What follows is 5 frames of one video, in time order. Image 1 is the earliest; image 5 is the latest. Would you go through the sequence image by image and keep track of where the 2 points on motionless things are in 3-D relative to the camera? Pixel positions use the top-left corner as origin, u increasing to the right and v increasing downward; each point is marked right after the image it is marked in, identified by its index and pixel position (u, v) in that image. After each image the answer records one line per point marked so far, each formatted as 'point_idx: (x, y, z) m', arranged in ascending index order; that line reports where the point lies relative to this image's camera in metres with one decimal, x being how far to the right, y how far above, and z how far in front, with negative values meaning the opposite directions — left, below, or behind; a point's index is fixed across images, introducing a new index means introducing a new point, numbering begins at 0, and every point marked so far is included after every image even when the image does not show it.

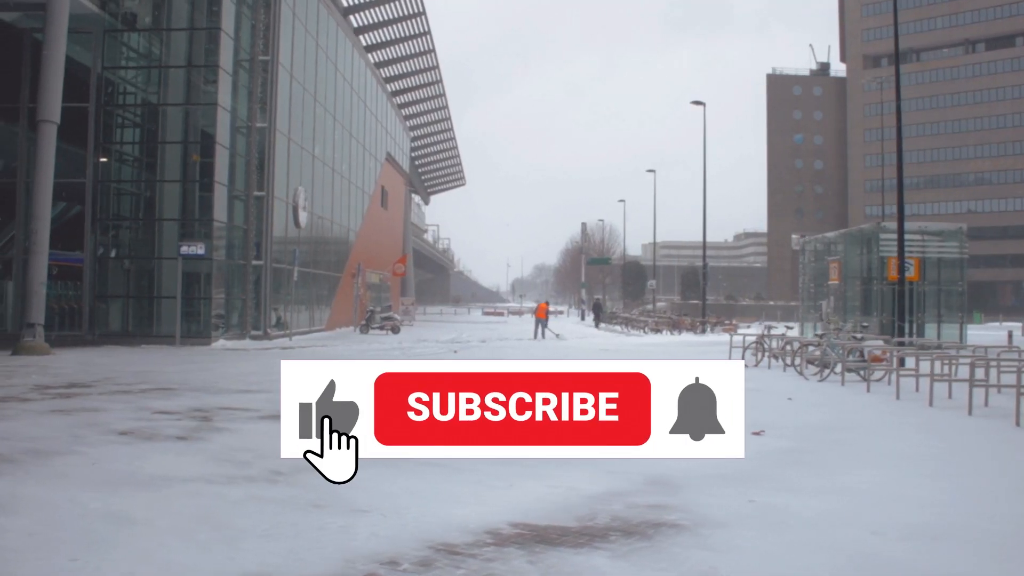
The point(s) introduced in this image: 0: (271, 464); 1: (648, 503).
0: (-1.8, -1.3, +6.2) m
1: (+0.8, -1.3, +5.1) m
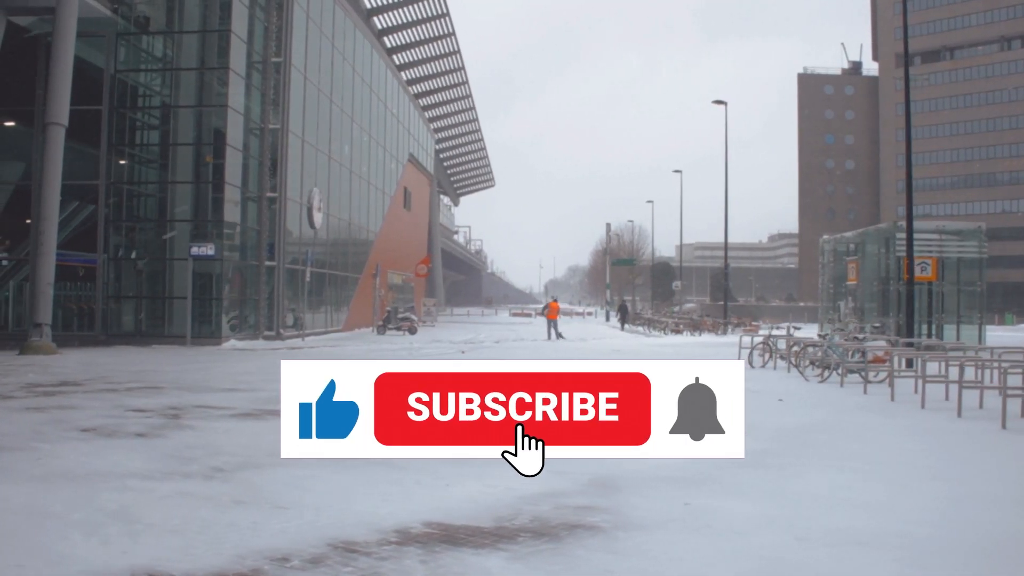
0: (-2.2, -1.3, +6.2) m
1: (+0.4, -1.3, +5.0) m
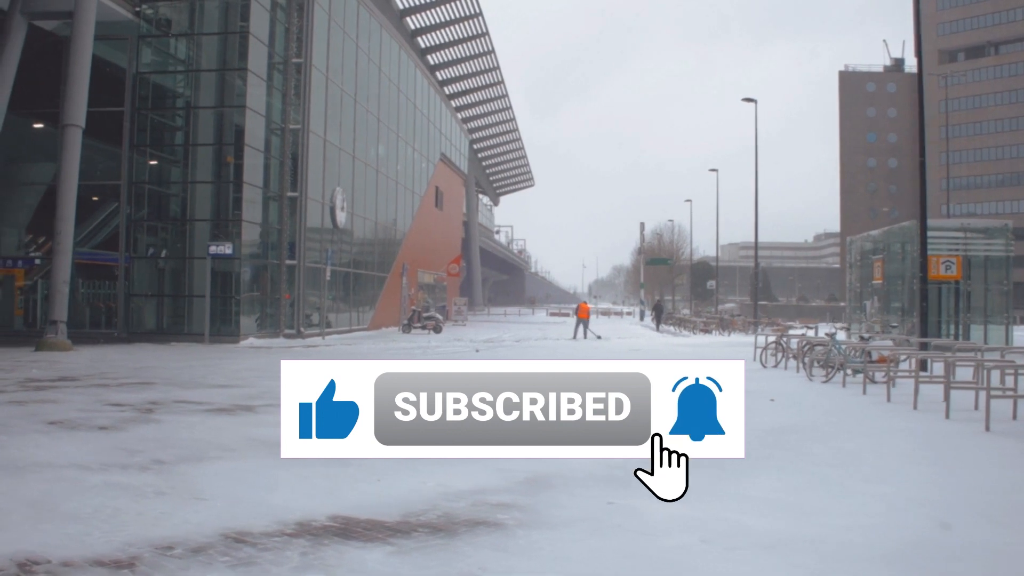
0: (-2.6, -1.2, +6.3) m
1: (-0.1, -1.2, +5.0) m
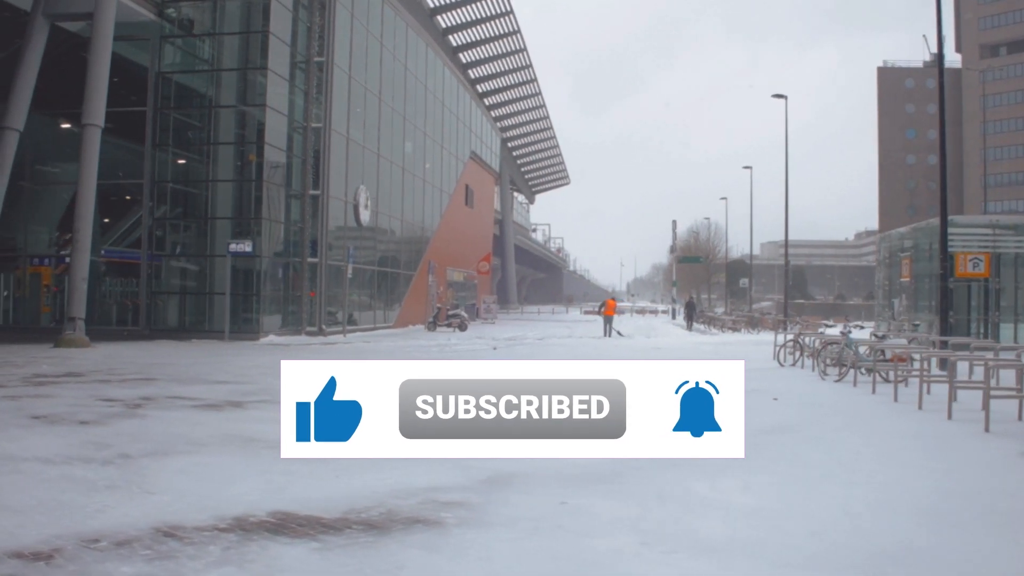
0: (-2.8, -1.2, +6.4) m
1: (-0.4, -1.2, +5.0) m
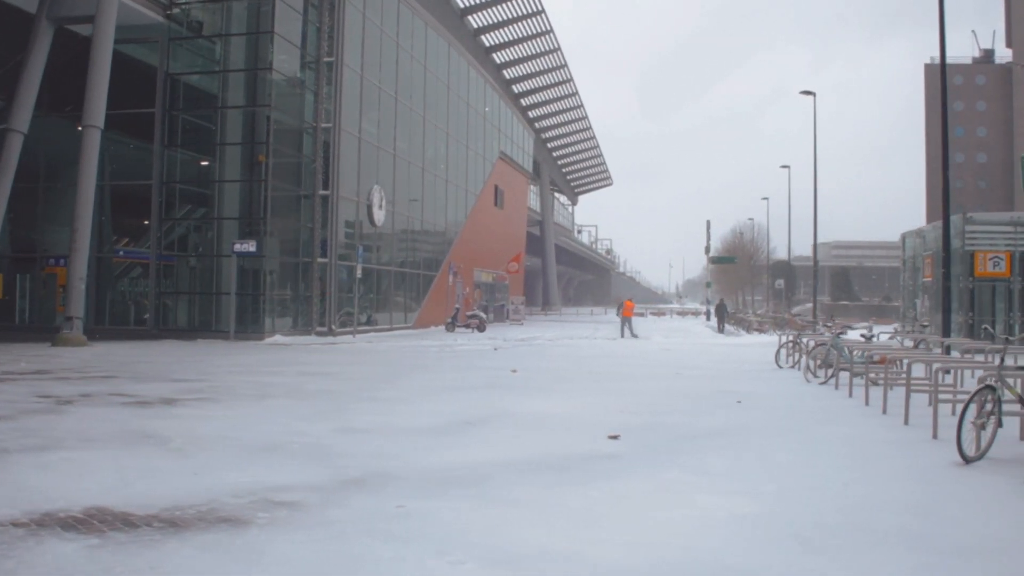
0: (-3.7, -1.2, +6.3) m
1: (-1.3, -1.2, +4.9) m
